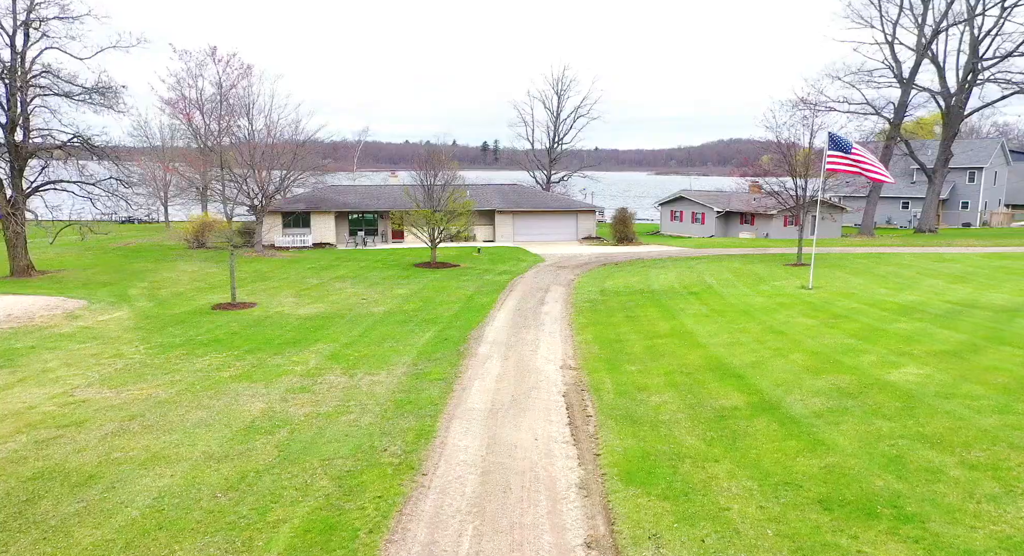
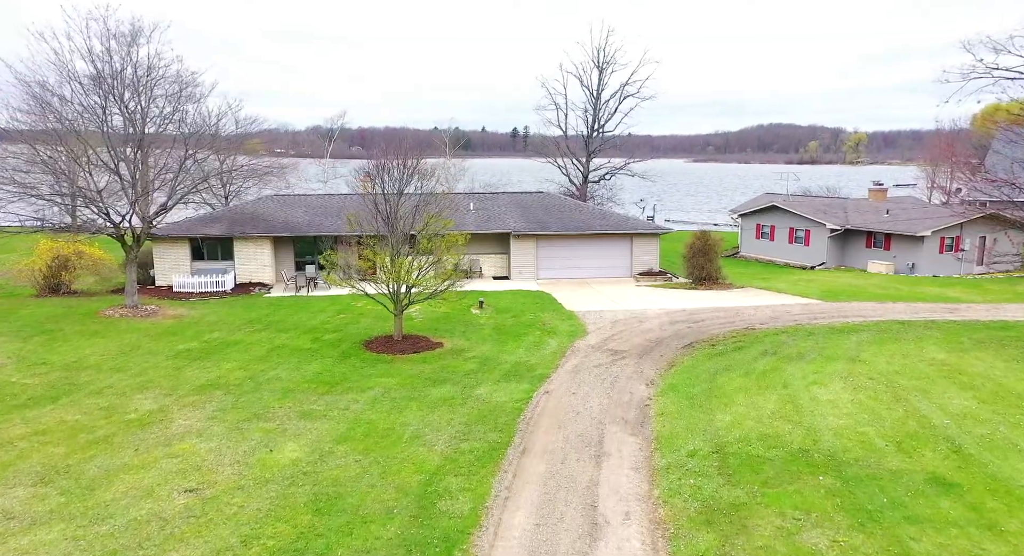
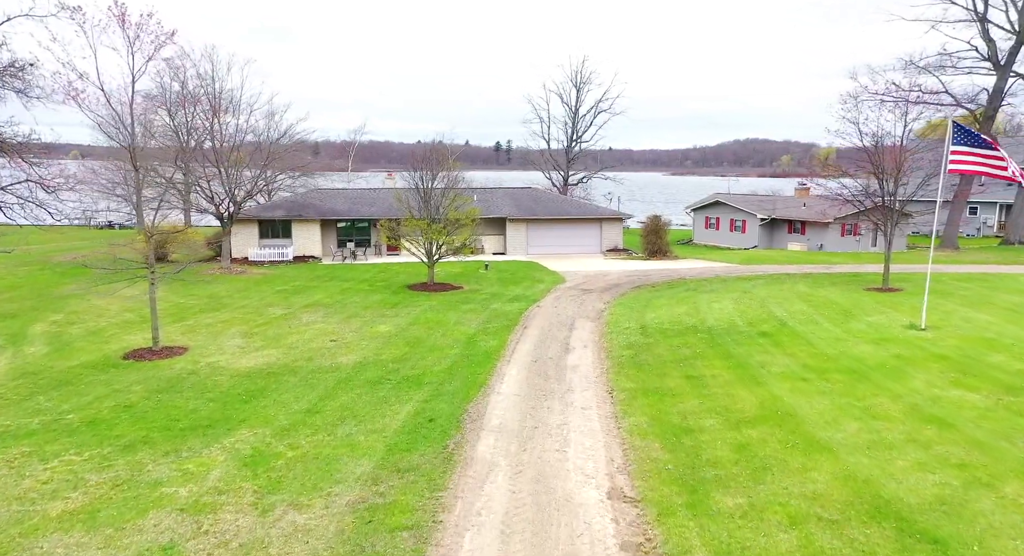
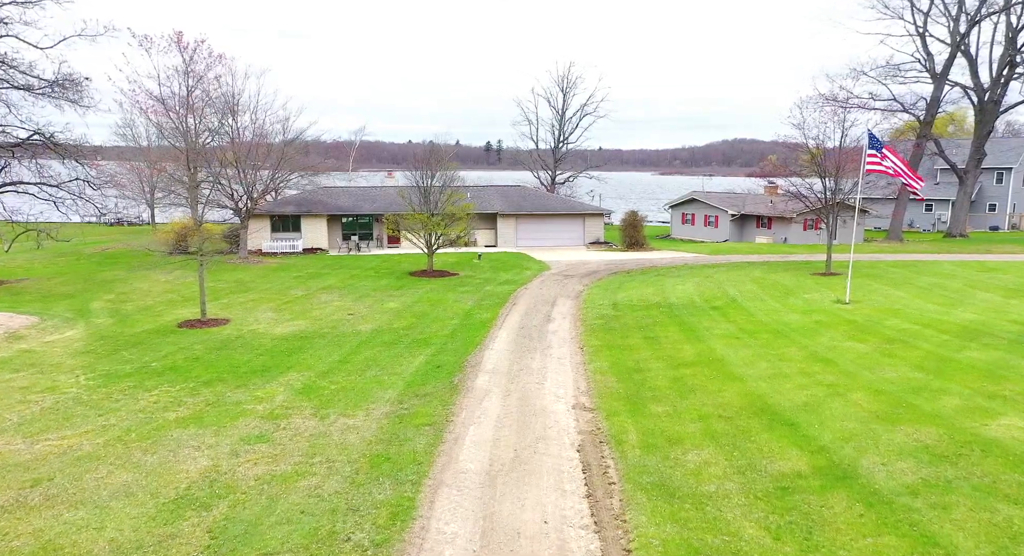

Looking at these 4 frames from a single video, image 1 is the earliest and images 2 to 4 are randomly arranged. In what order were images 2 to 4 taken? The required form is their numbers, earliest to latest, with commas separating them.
4, 3, 2
